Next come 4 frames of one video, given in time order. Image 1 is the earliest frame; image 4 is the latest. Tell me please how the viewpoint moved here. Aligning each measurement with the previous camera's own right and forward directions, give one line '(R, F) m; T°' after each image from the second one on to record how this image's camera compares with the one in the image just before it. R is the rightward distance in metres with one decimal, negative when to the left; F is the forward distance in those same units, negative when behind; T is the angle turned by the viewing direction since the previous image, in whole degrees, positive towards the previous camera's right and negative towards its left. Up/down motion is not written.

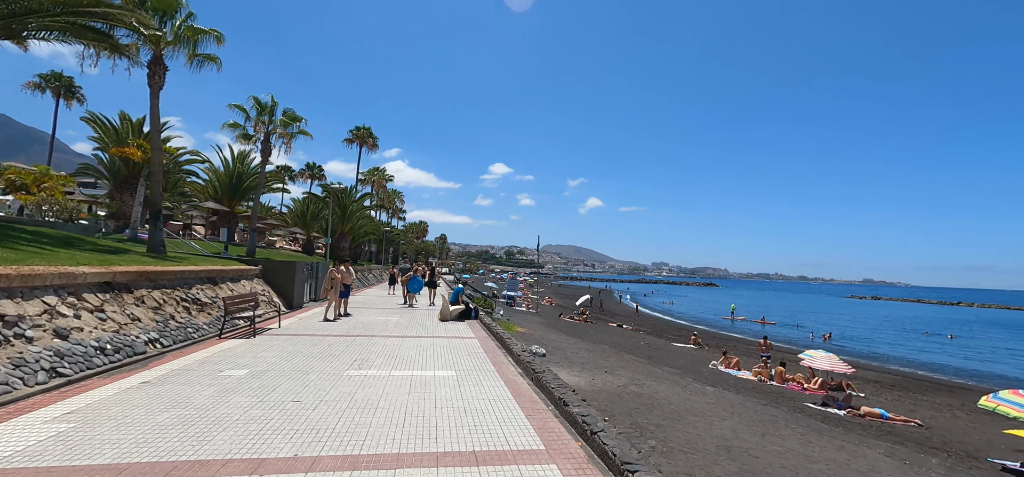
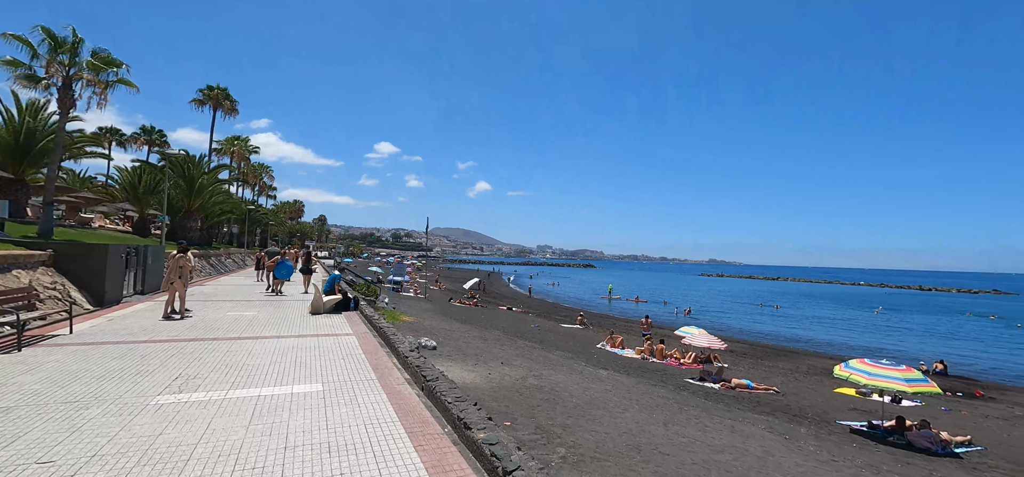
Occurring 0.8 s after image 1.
(0.0, +1.2) m; +14°
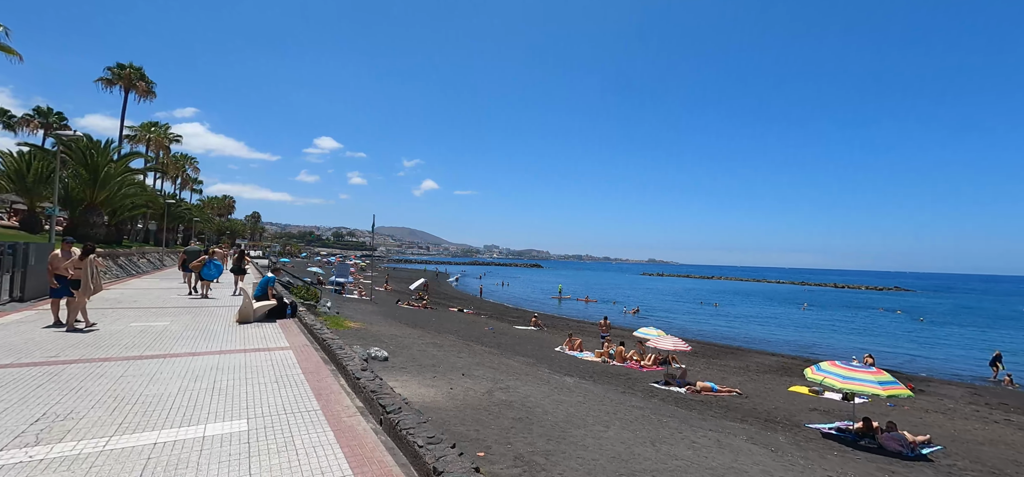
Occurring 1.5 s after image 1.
(-0.3, +1.0) m; +7°
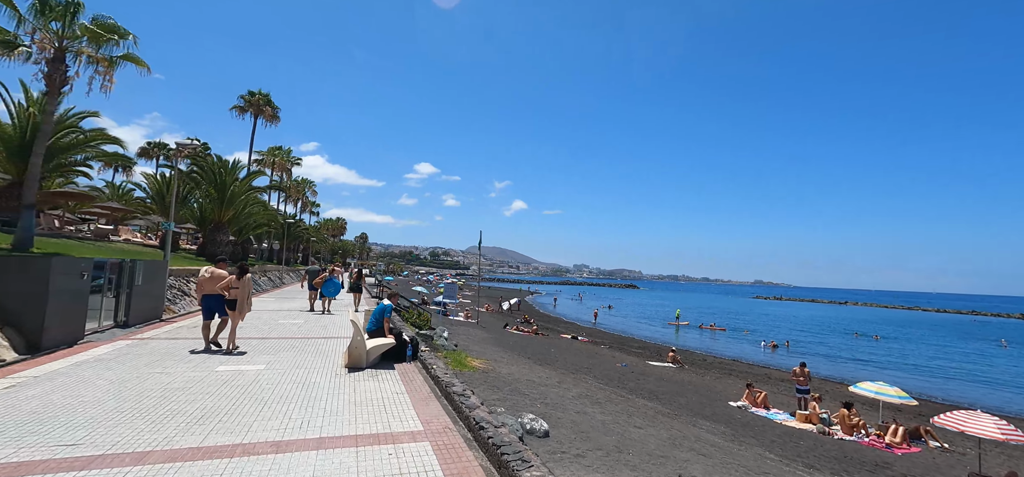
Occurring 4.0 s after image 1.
(-2.1, +3.4) m; -11°
